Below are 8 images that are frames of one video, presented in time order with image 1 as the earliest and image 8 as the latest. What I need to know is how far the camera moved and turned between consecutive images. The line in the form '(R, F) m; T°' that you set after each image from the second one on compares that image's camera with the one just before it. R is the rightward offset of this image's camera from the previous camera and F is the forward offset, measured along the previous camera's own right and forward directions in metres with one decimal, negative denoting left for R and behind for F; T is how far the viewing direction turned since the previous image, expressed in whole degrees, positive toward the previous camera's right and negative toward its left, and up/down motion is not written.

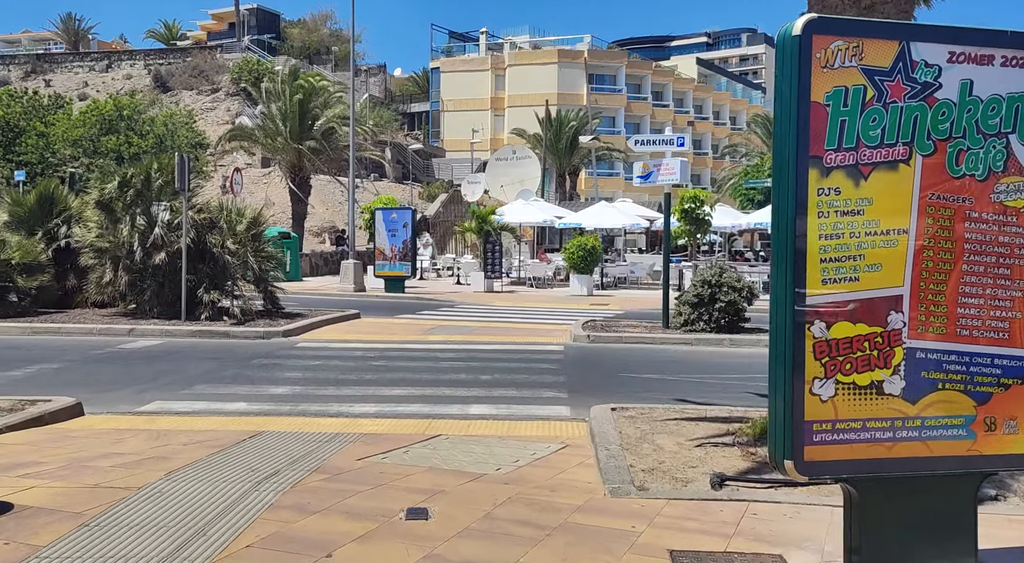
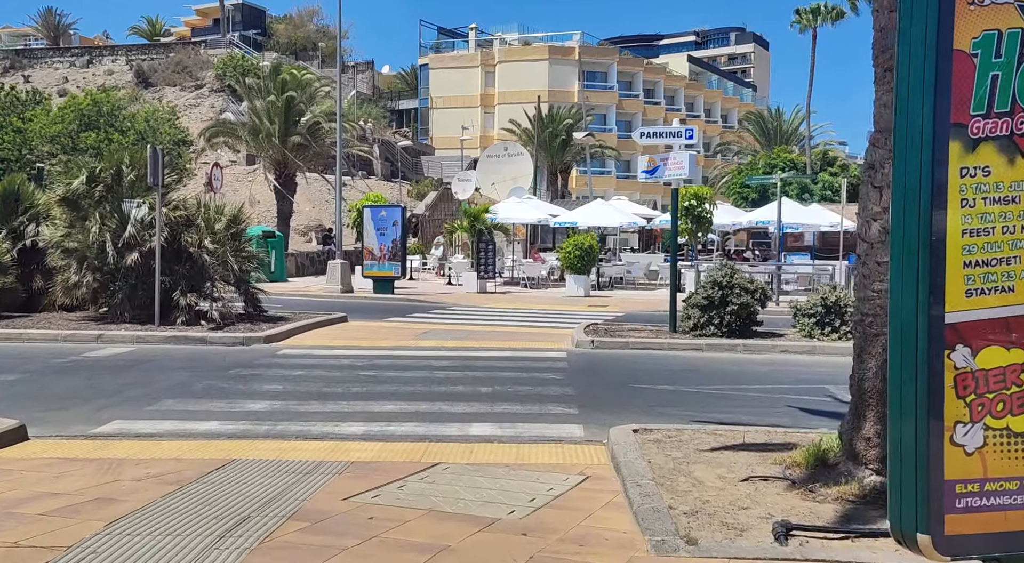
(-0.2, +1.1) m; +1°
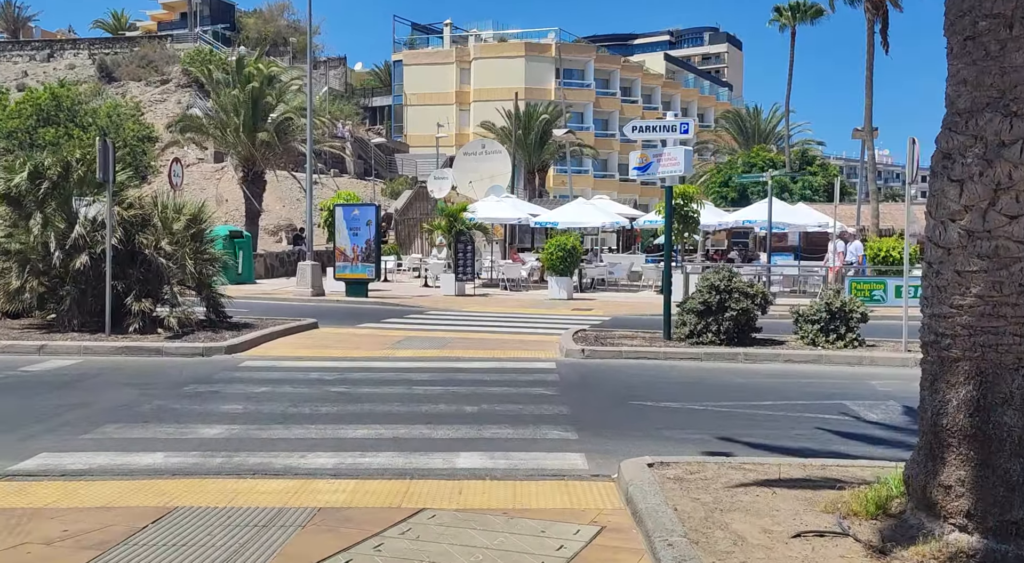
(-0.1, +1.2) m; +1°
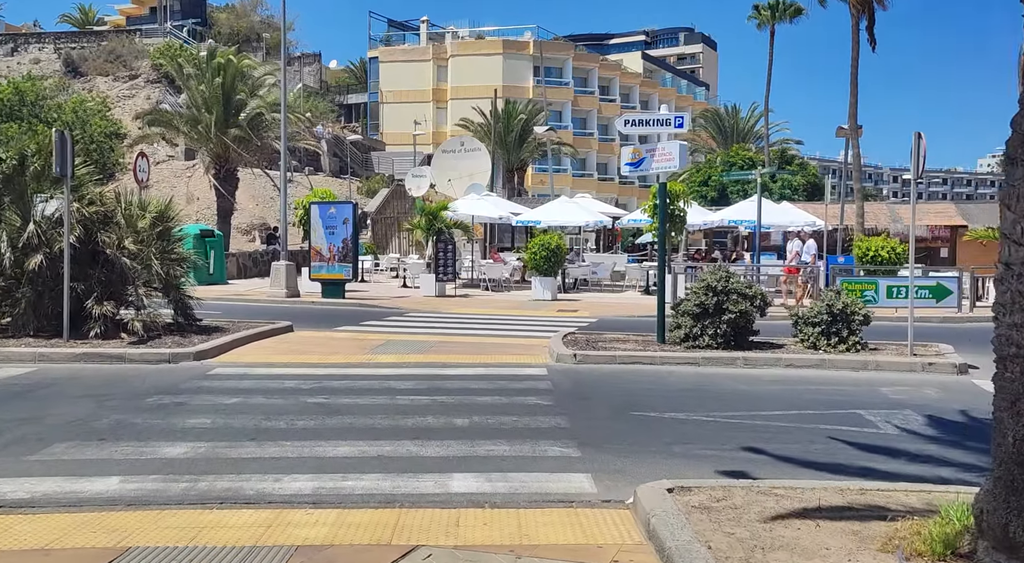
(-0.2, +0.8) m; +1°
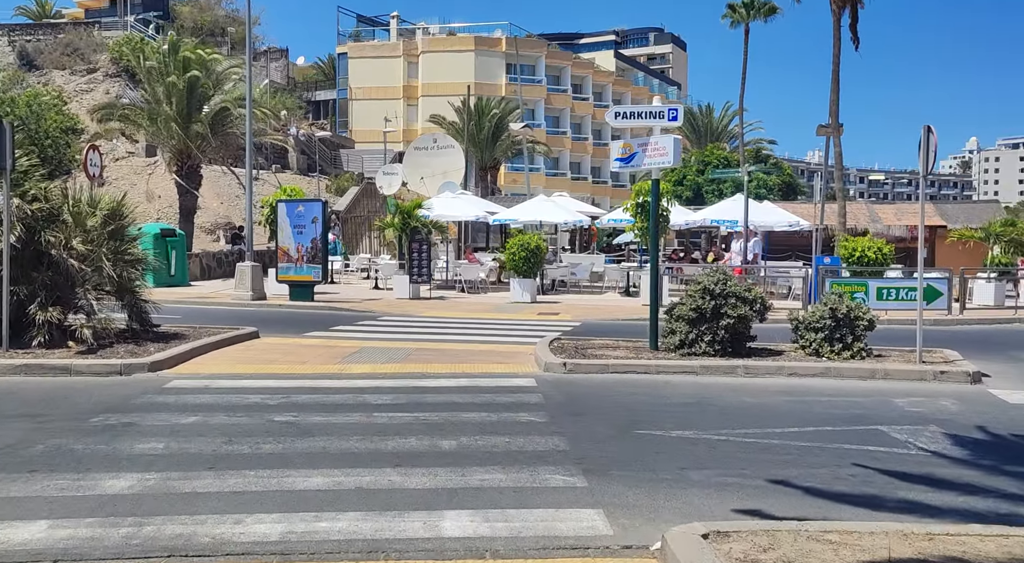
(-0.2, +1.0) m; +2°
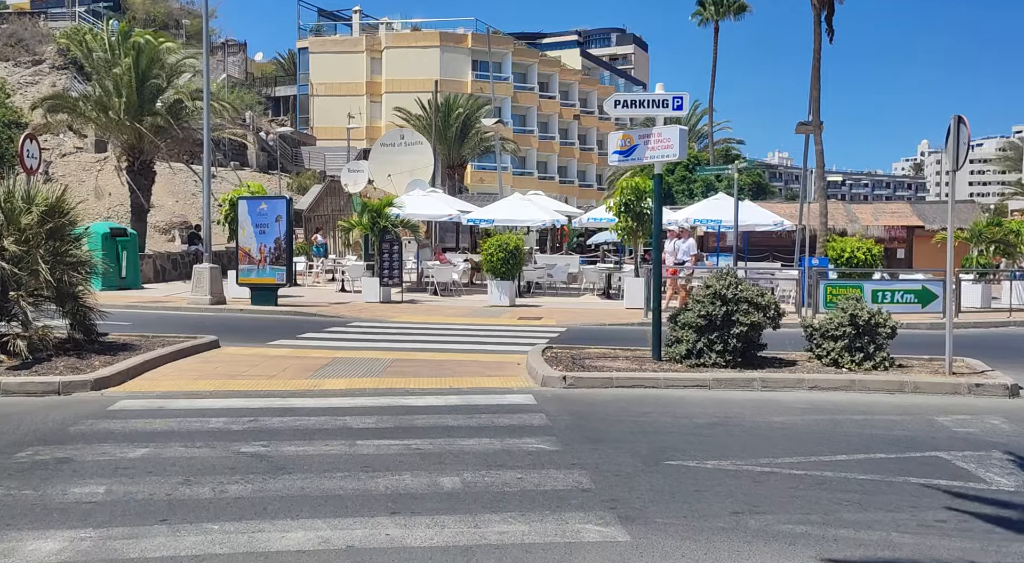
(-0.4, +1.3) m; +2°
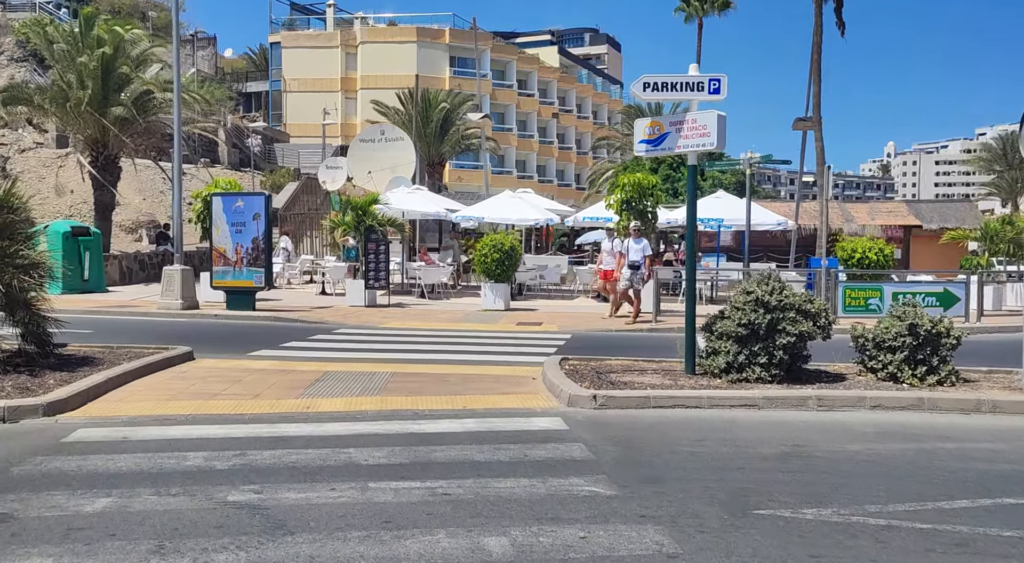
(-0.5, +1.5) m; +2°
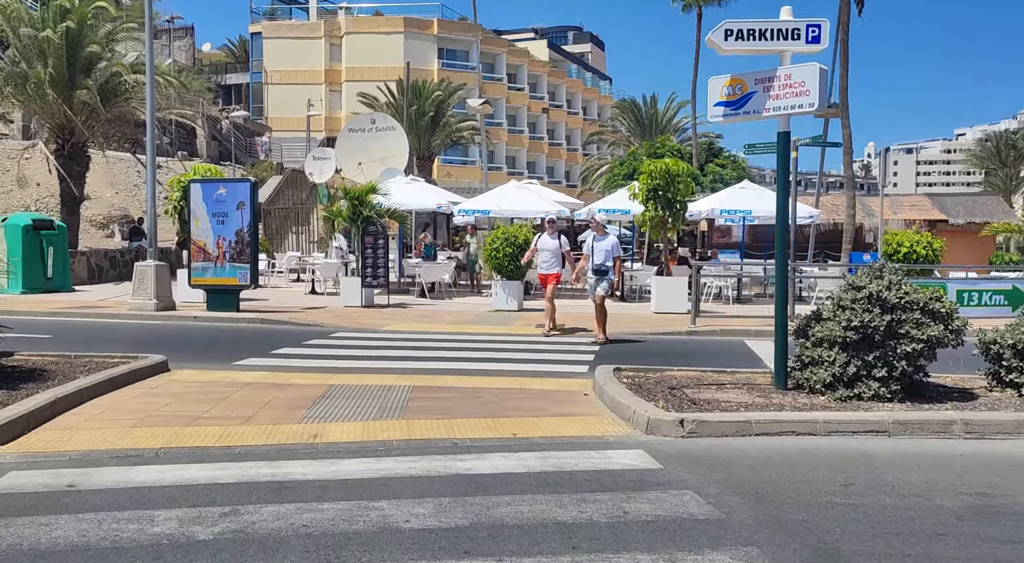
(-0.7, +2.3) m; +1°
